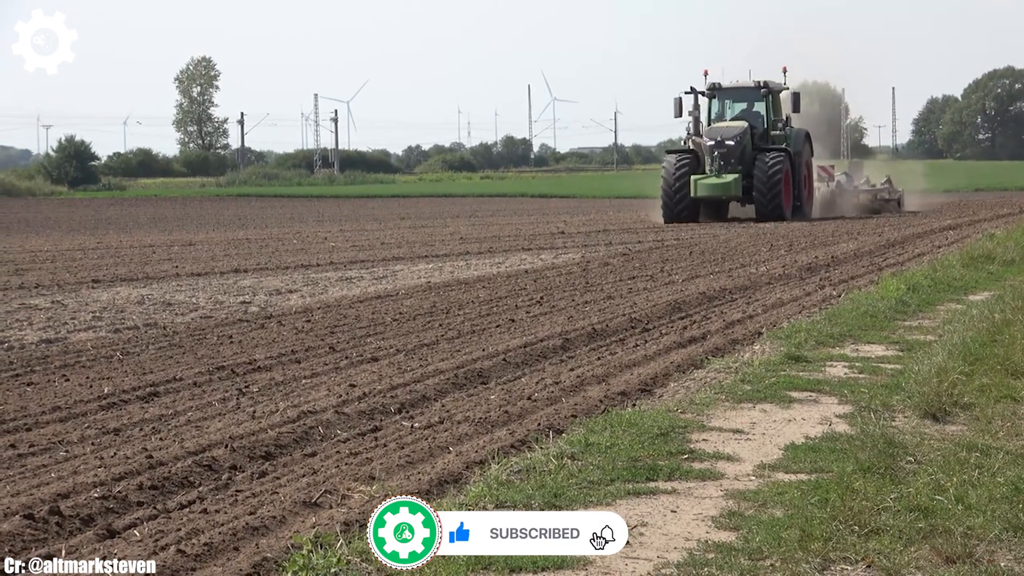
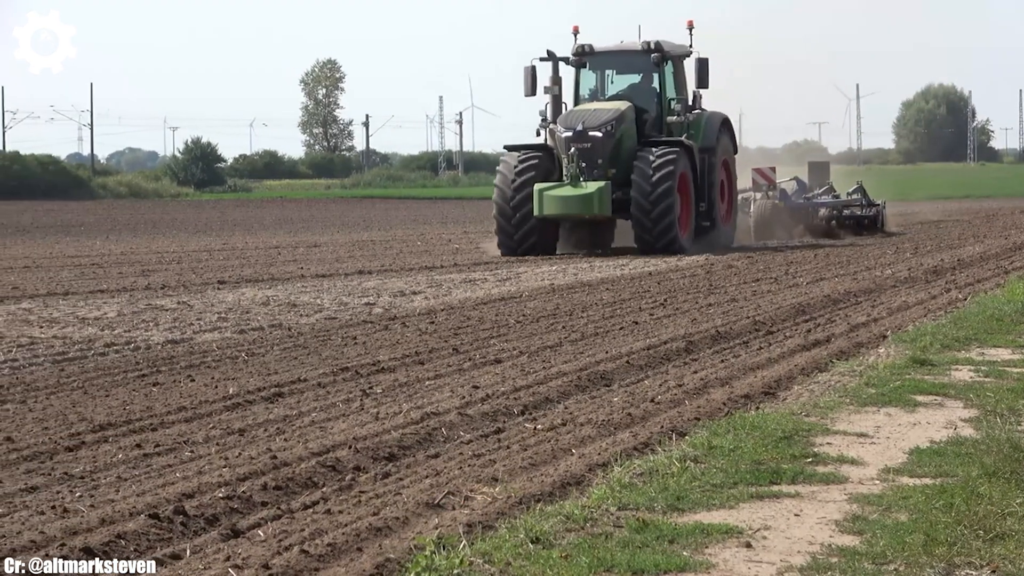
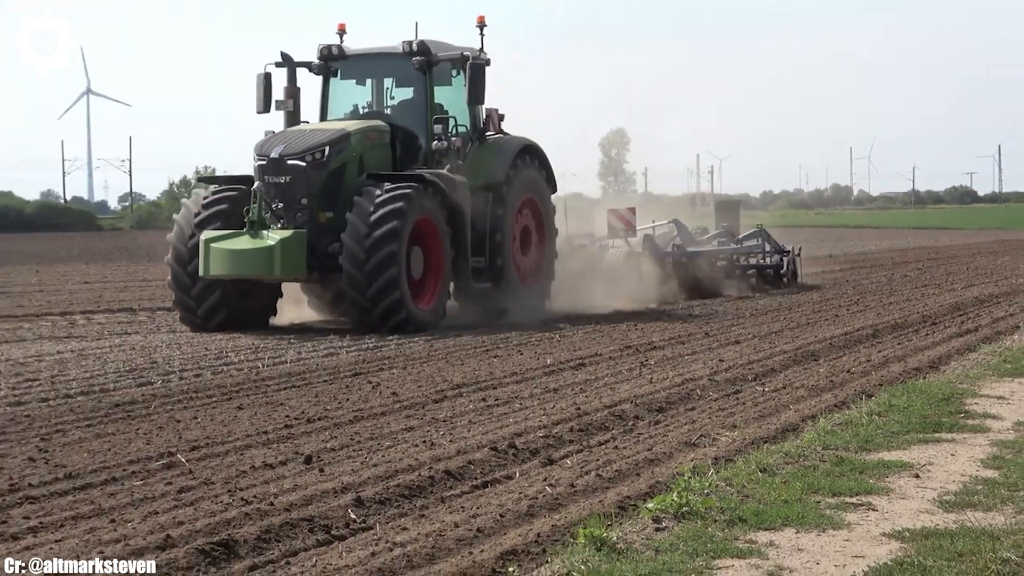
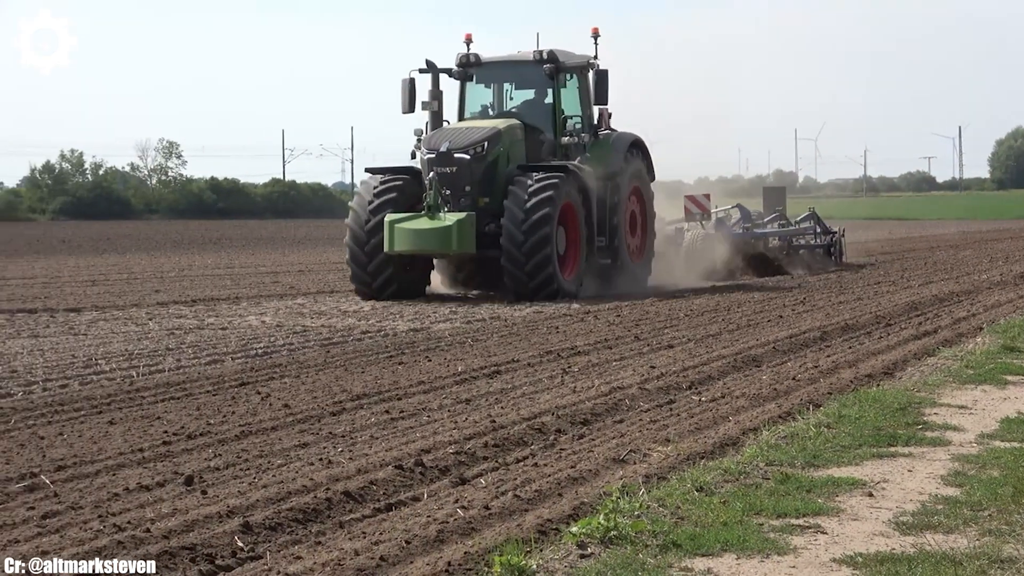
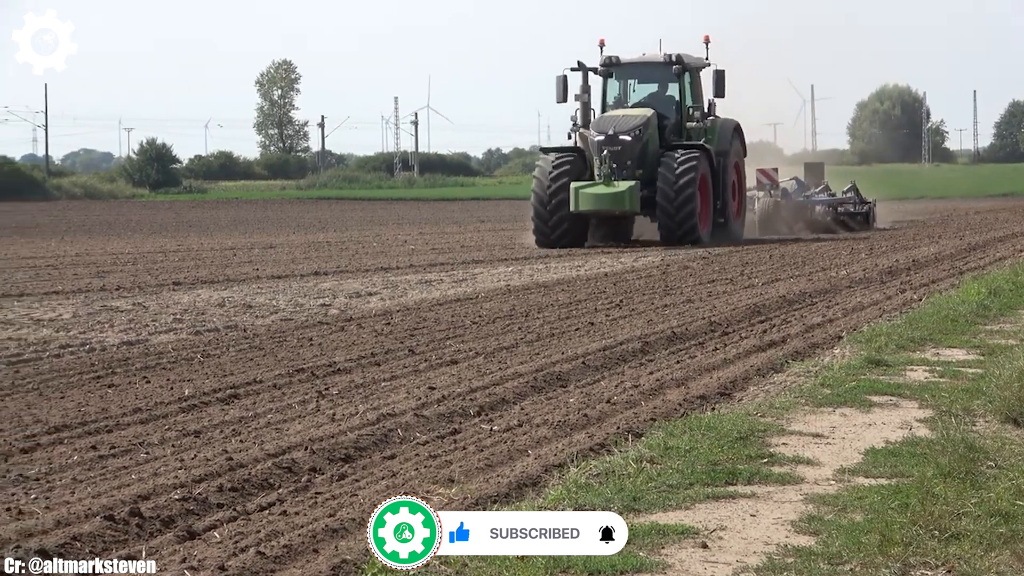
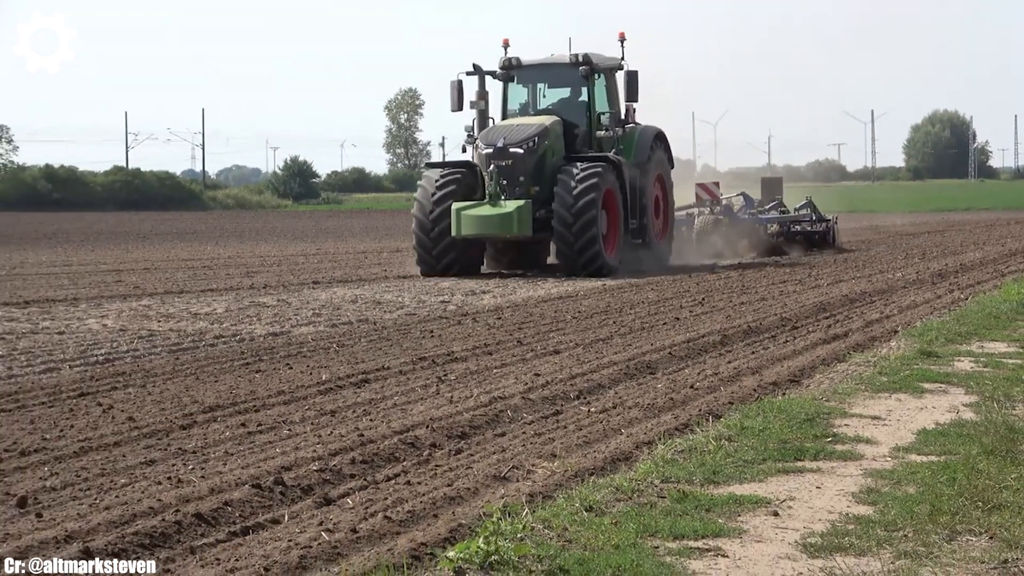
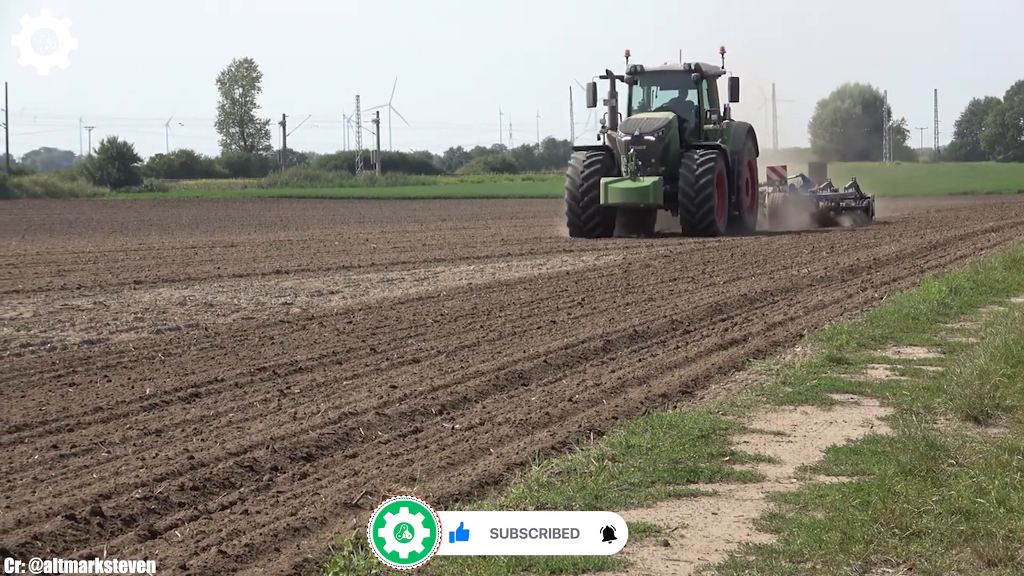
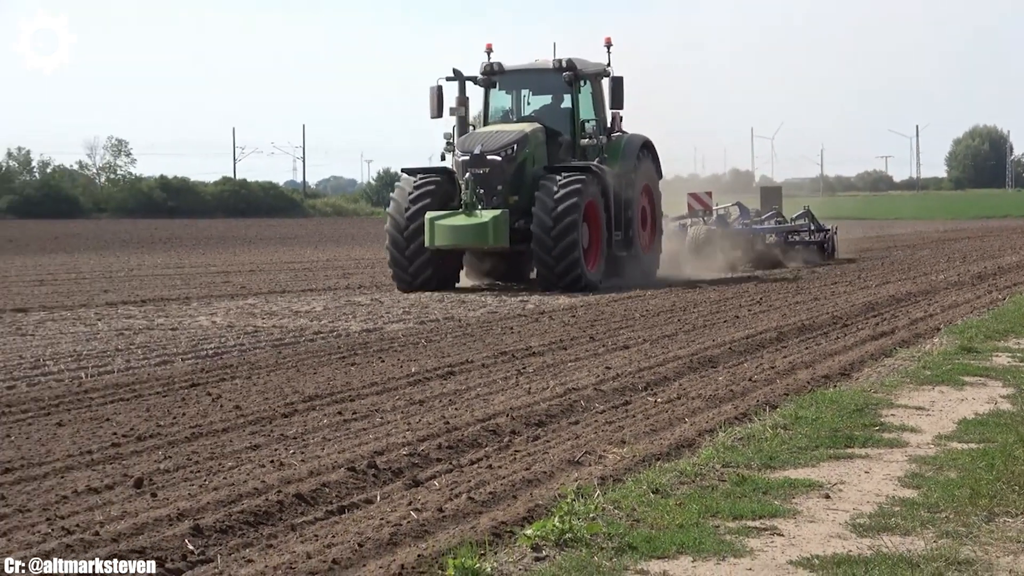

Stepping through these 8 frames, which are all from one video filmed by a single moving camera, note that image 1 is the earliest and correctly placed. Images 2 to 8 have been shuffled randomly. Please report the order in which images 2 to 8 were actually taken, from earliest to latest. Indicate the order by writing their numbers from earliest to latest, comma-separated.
7, 5, 2, 6, 8, 4, 3
